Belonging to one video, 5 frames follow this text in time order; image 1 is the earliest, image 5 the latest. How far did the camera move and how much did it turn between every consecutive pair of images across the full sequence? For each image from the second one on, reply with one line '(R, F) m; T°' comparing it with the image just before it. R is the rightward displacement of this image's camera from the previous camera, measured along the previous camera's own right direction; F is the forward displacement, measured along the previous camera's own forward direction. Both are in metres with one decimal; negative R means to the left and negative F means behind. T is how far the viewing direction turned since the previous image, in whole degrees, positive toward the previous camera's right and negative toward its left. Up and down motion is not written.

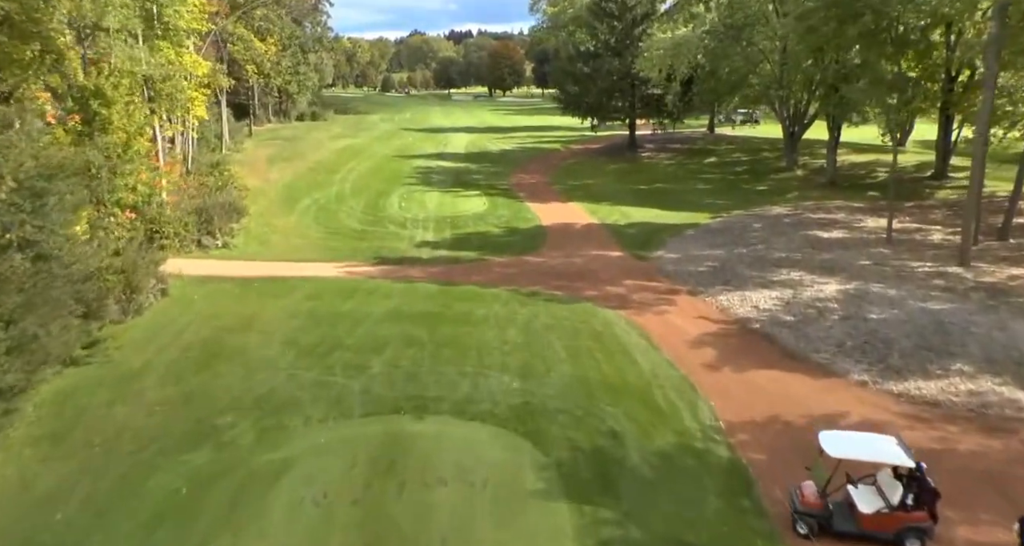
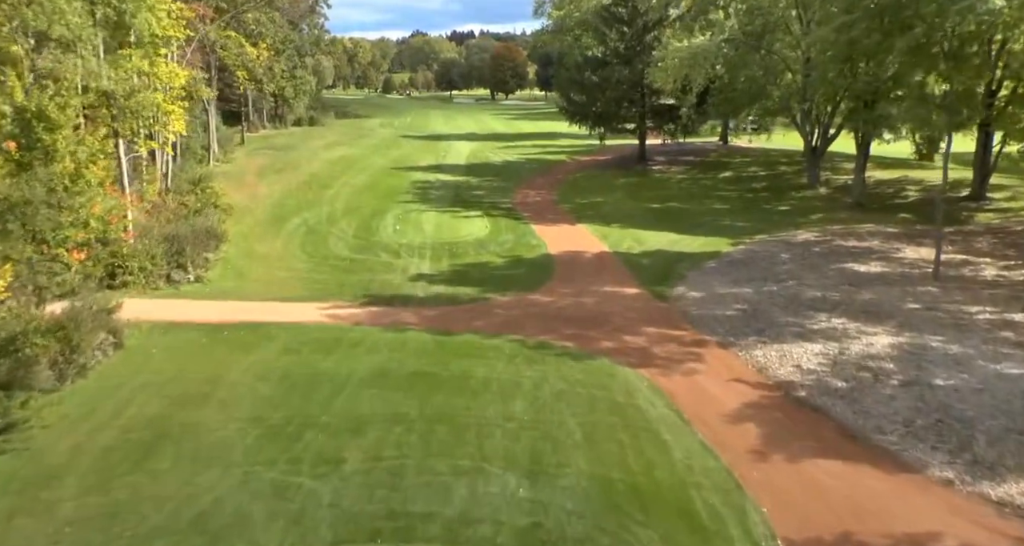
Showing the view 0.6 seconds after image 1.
(-0.1, +2.0) m; 0°
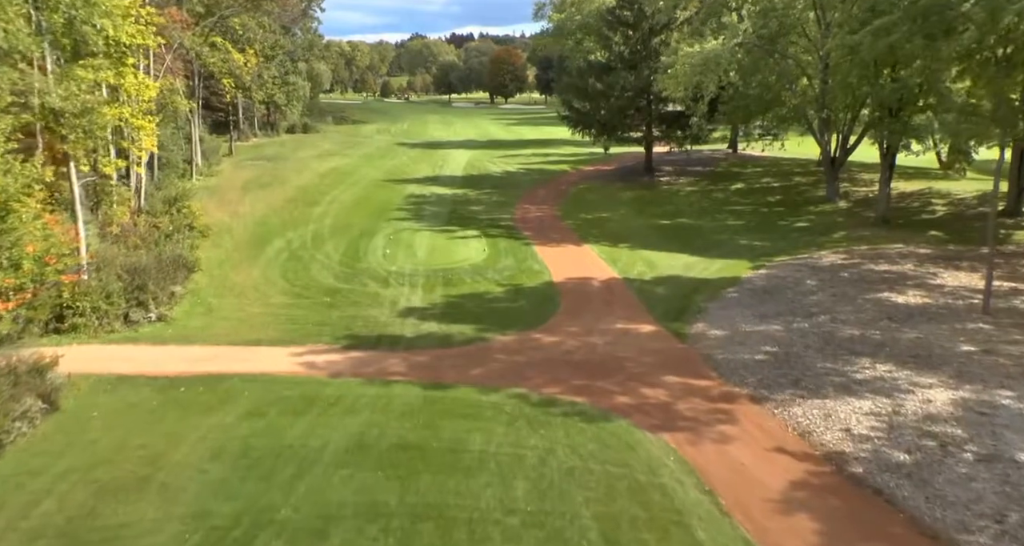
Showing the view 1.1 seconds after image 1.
(0.0, +1.8) m; 0°
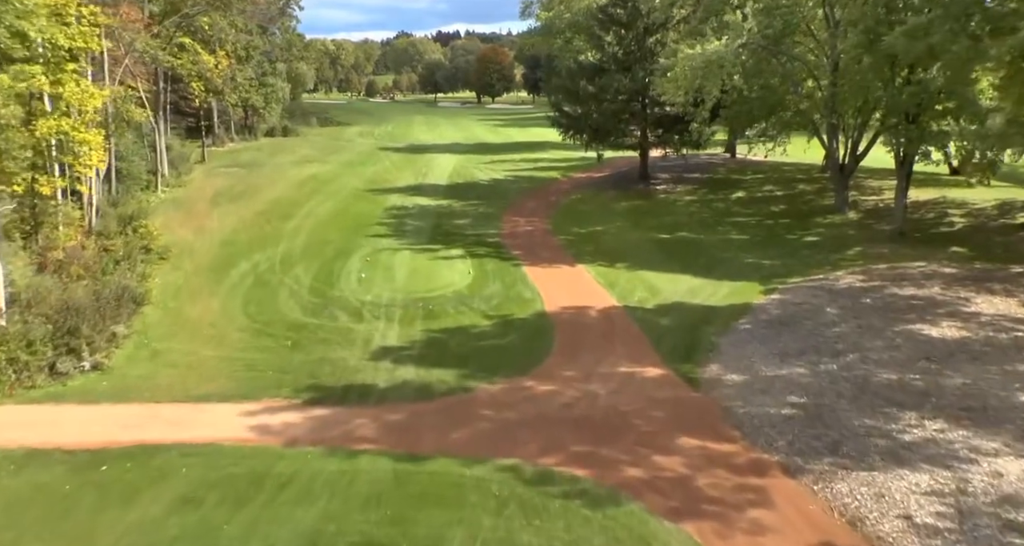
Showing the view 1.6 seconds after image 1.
(0.0, +1.9) m; +1°
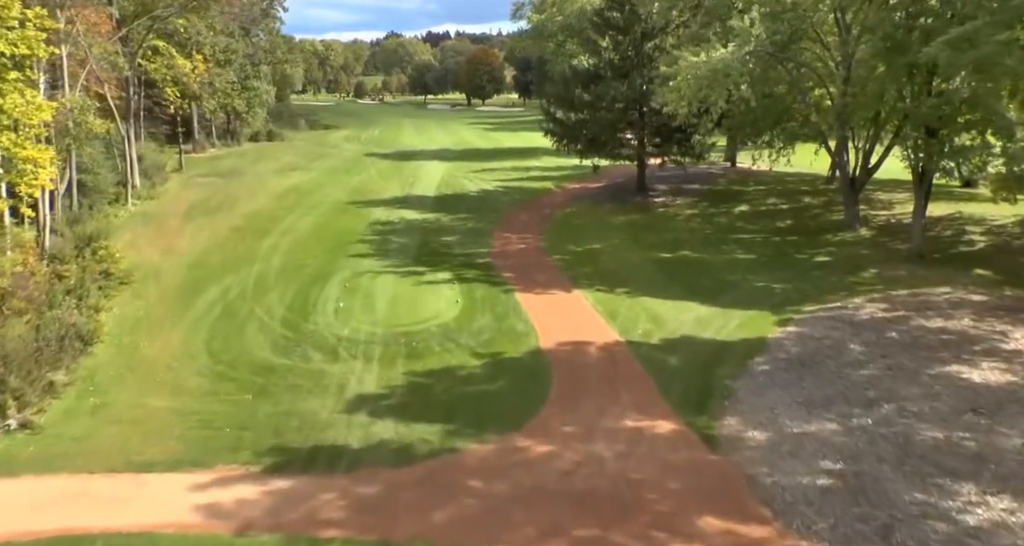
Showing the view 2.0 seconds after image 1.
(0.0, +1.6) m; +1°
